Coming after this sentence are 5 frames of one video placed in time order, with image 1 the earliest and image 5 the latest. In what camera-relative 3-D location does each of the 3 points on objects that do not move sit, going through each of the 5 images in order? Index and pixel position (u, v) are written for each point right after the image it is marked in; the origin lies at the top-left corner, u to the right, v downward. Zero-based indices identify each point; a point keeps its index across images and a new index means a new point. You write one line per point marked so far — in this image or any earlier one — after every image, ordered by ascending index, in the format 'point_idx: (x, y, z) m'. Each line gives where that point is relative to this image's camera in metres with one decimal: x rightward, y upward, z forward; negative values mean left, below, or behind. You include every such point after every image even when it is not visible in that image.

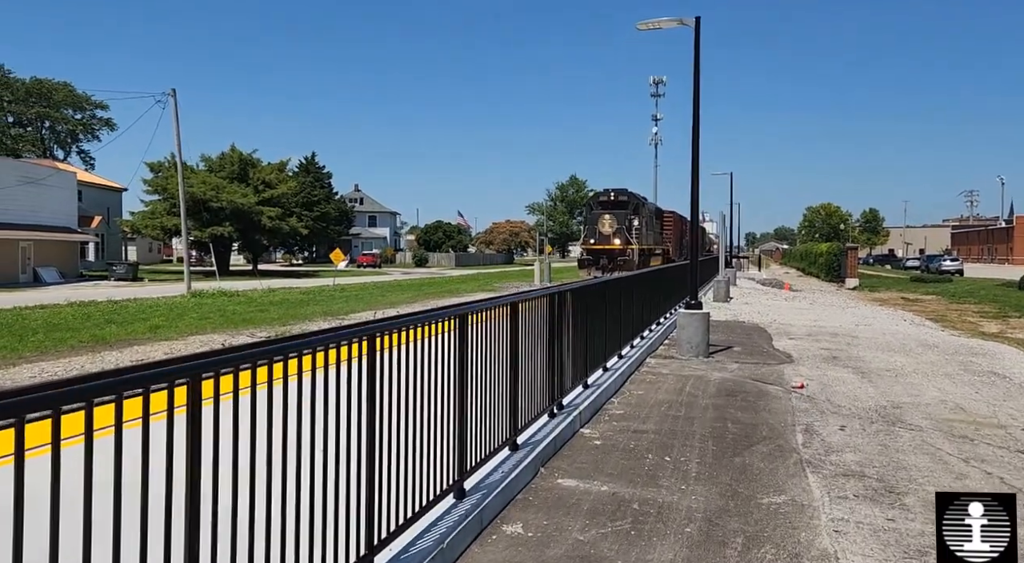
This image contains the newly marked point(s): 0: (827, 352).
0: (+6.0, -1.3, +13.3) m
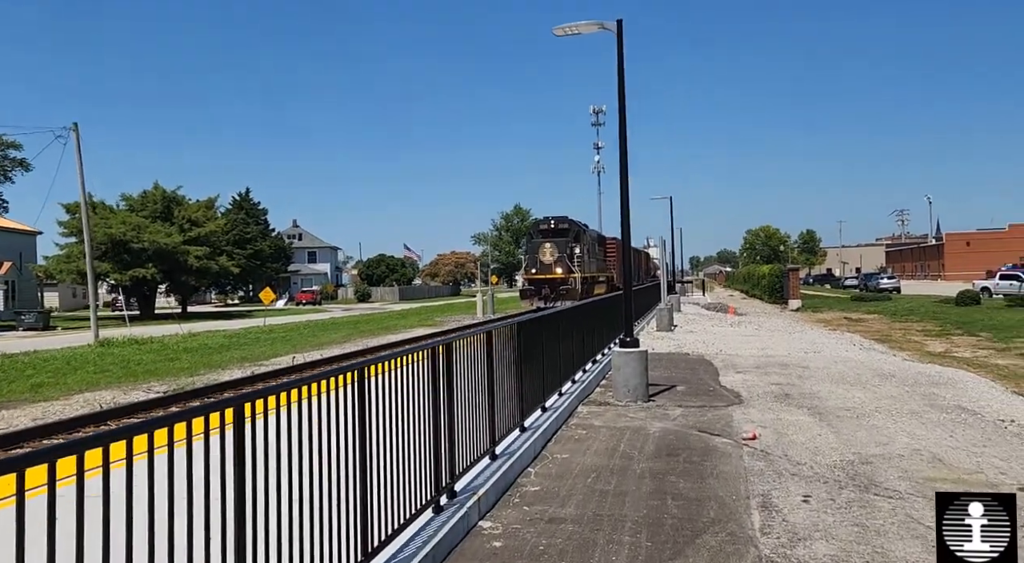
0: (+4.6, -1.8, +12.0) m
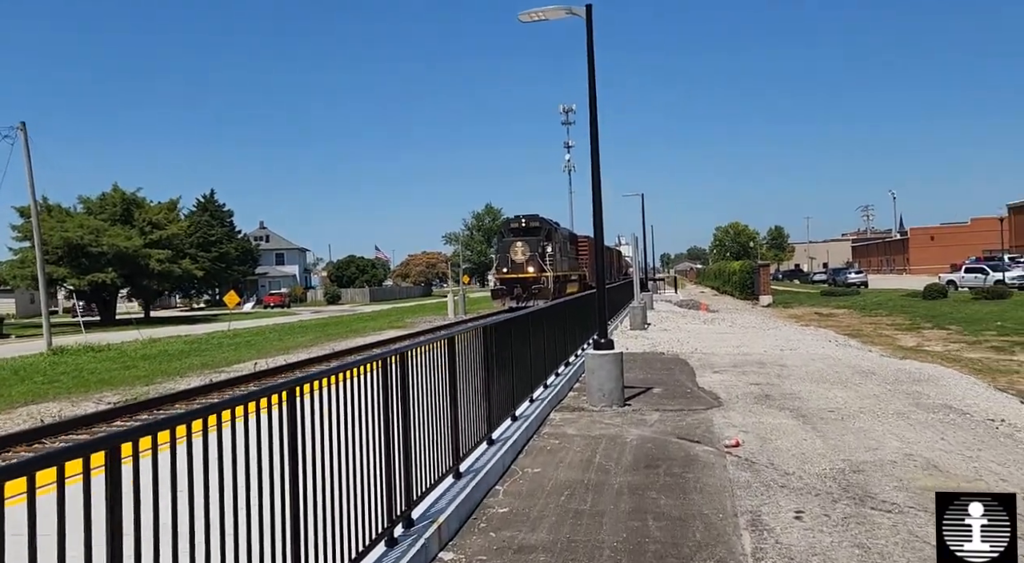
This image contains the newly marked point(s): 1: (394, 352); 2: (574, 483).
0: (+4.0, -1.8, +11.5) m
1: (-0.9, -0.5, +5.2) m
2: (+0.6, -1.9, +6.6) m
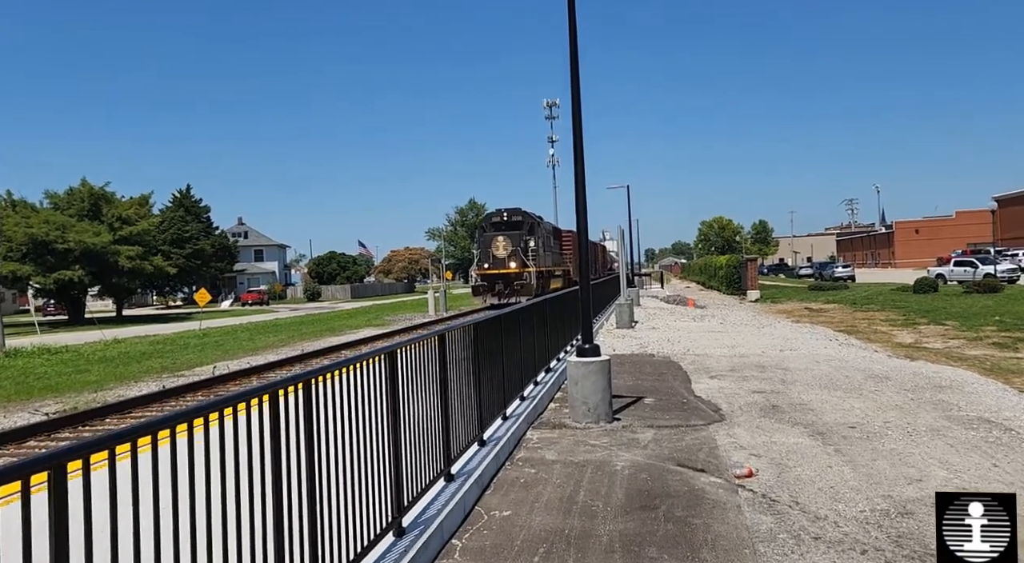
0: (+3.7, -1.7, +10.2) m
1: (-1.2, -0.5, +3.8) m
2: (+0.3, -1.9, +5.2) m
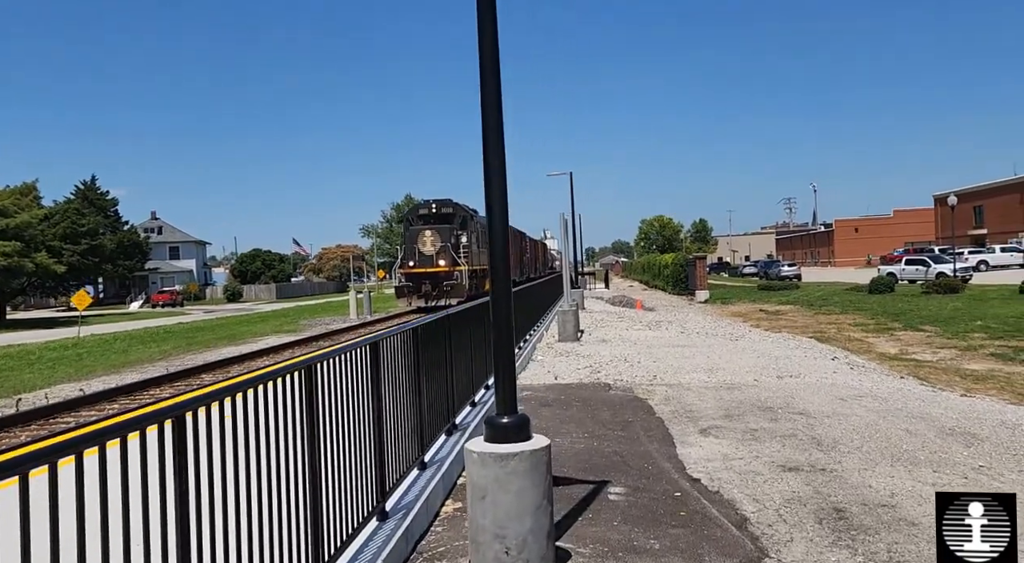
0: (+2.5, -1.7, +6.0) m
1: (-1.8, -0.6, -0.7) m
2: (-0.4, -2.0, +0.8) m
